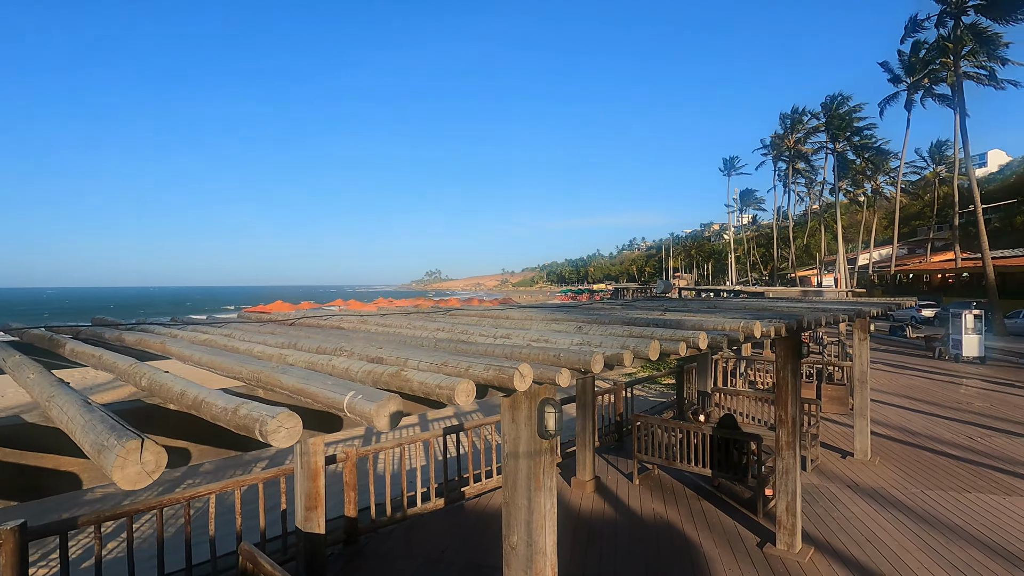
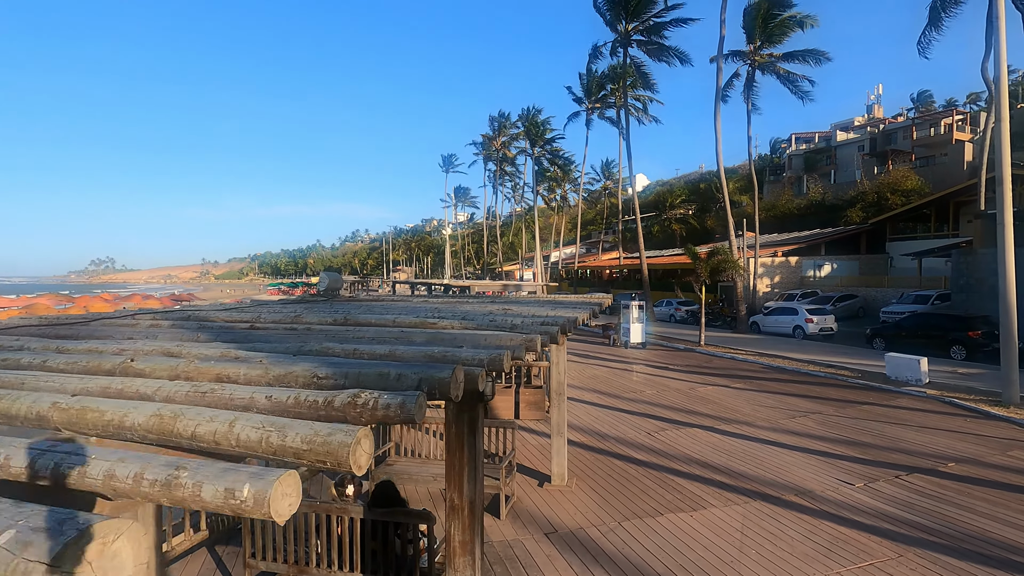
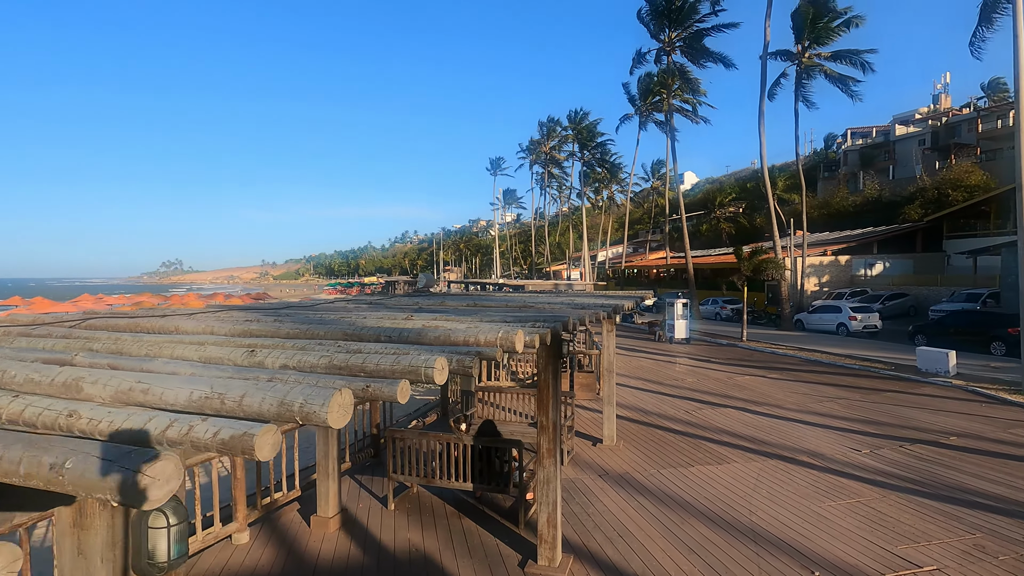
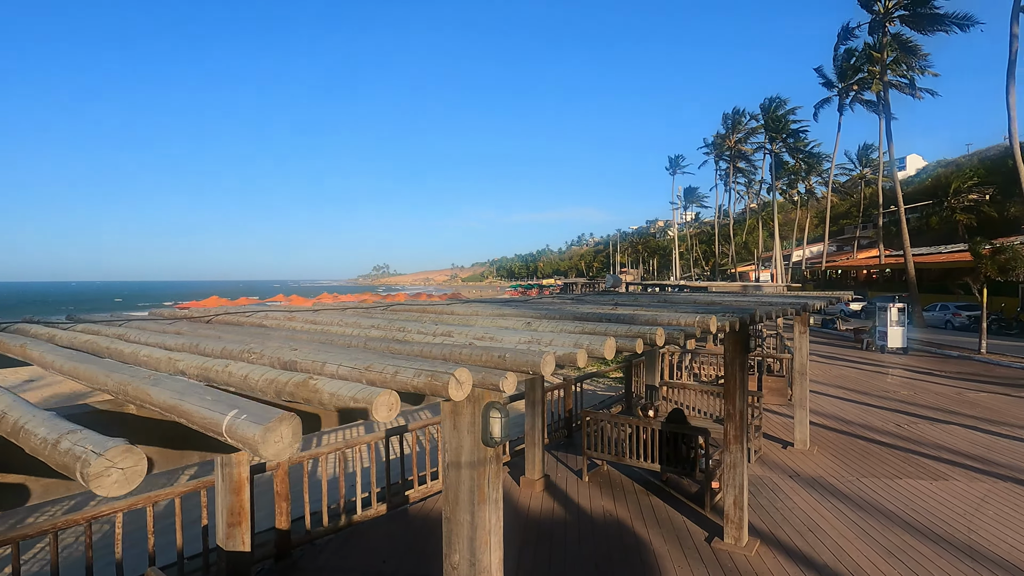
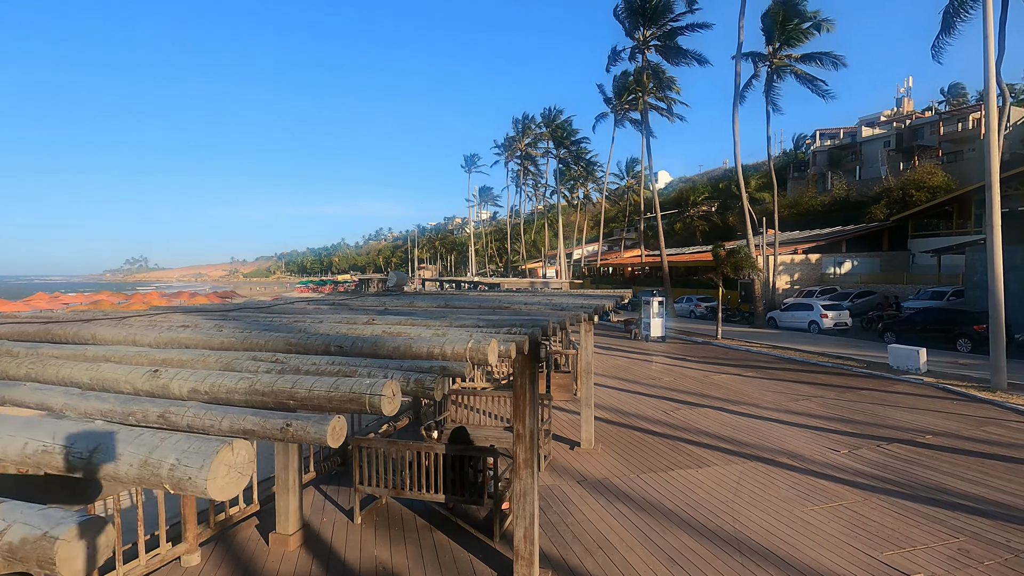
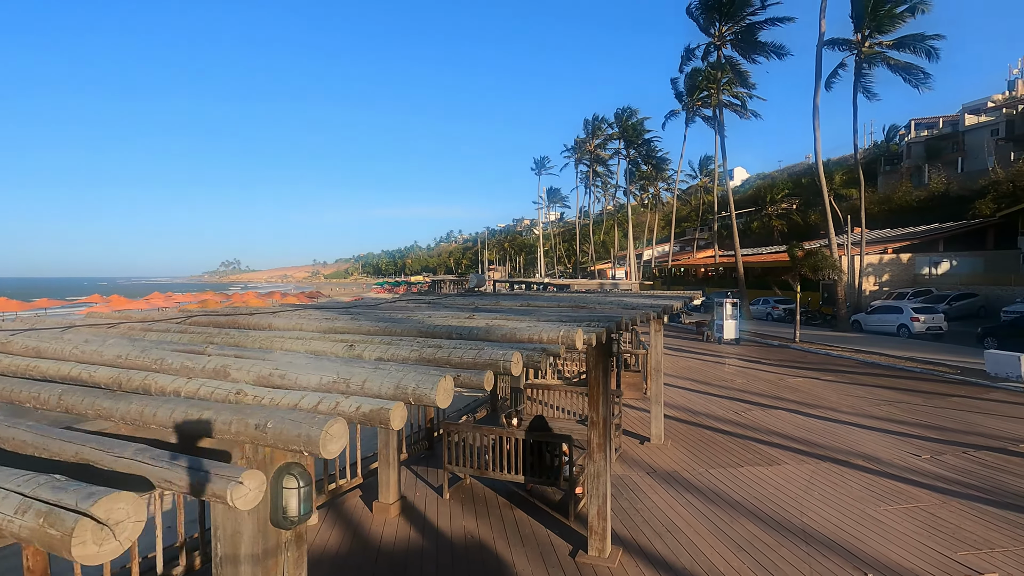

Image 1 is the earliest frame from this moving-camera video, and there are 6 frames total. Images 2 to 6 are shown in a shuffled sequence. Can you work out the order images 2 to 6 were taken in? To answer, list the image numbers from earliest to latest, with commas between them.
4, 6, 3, 5, 2
